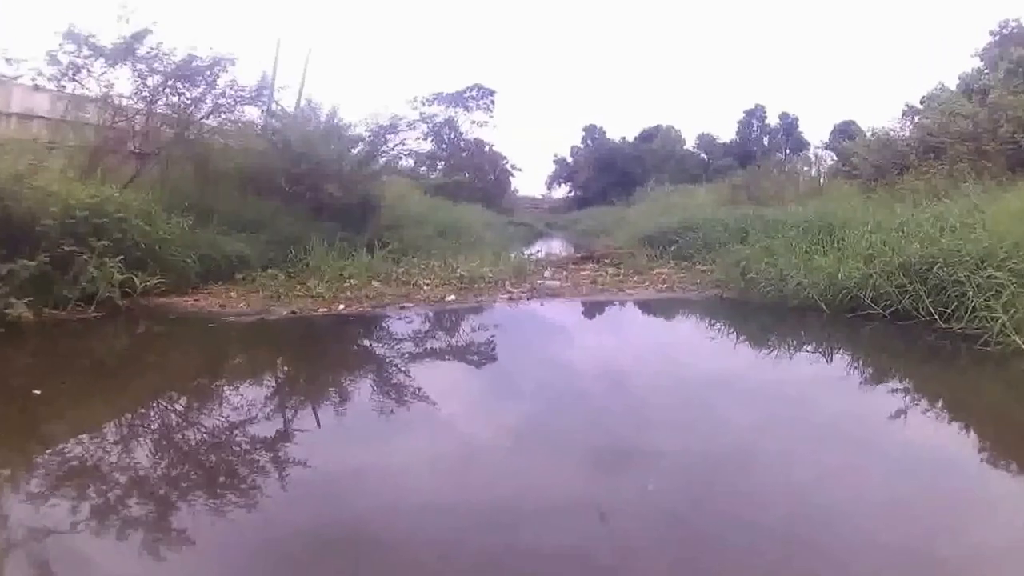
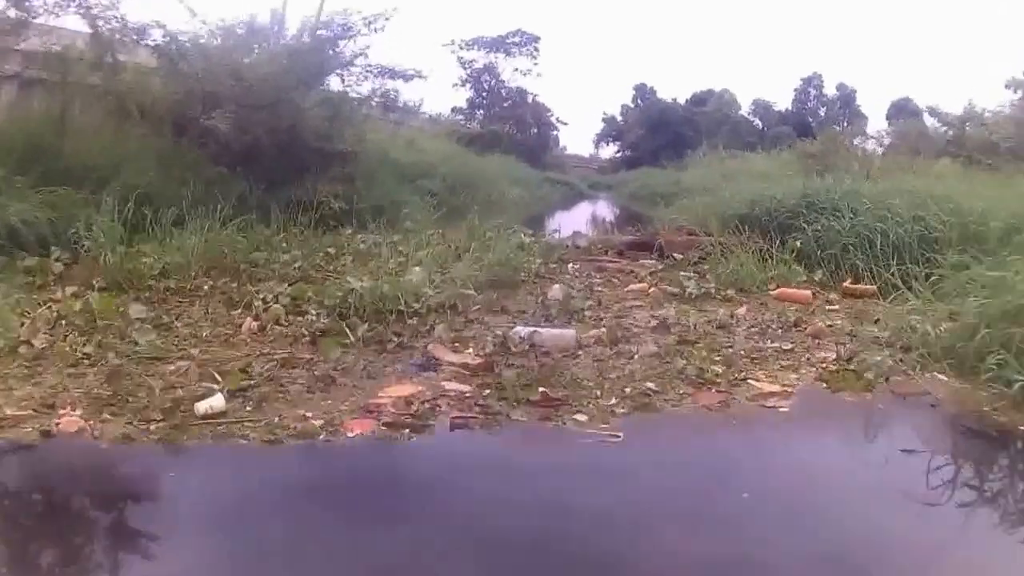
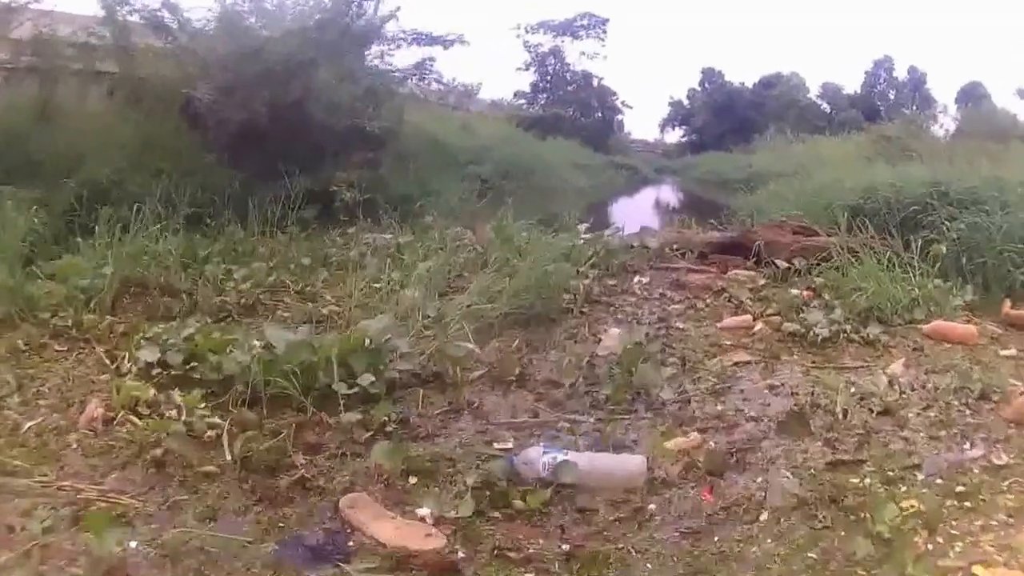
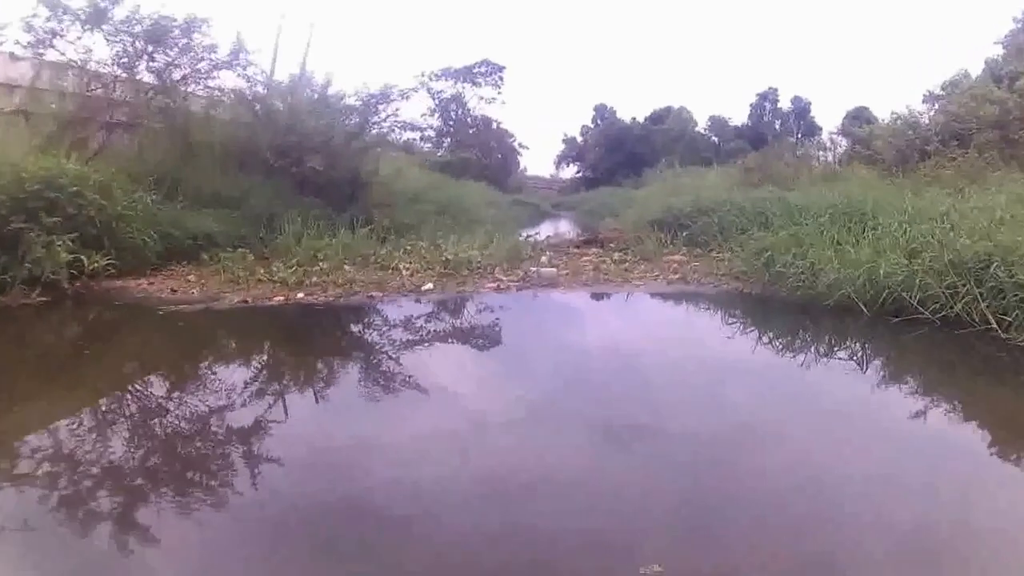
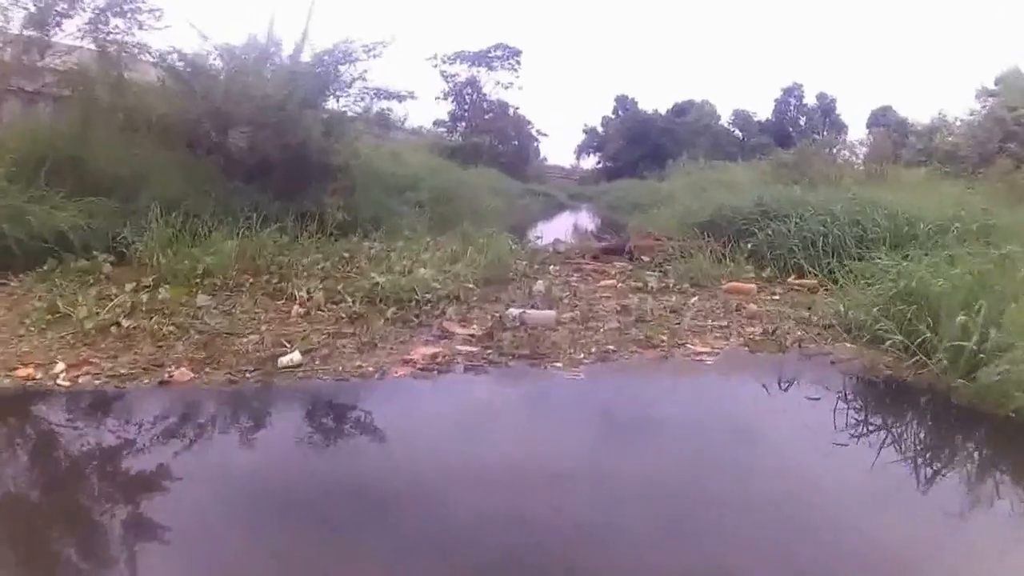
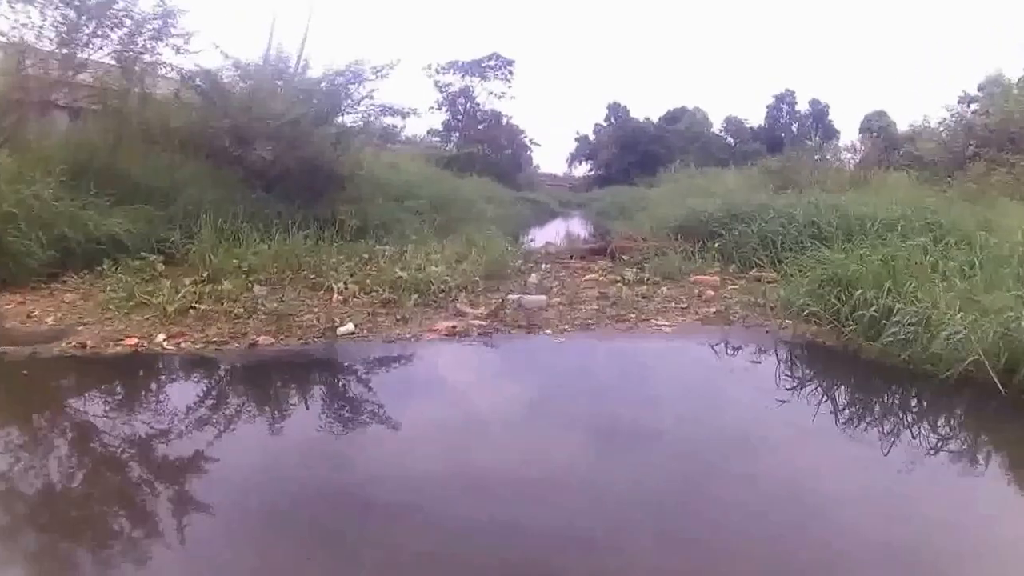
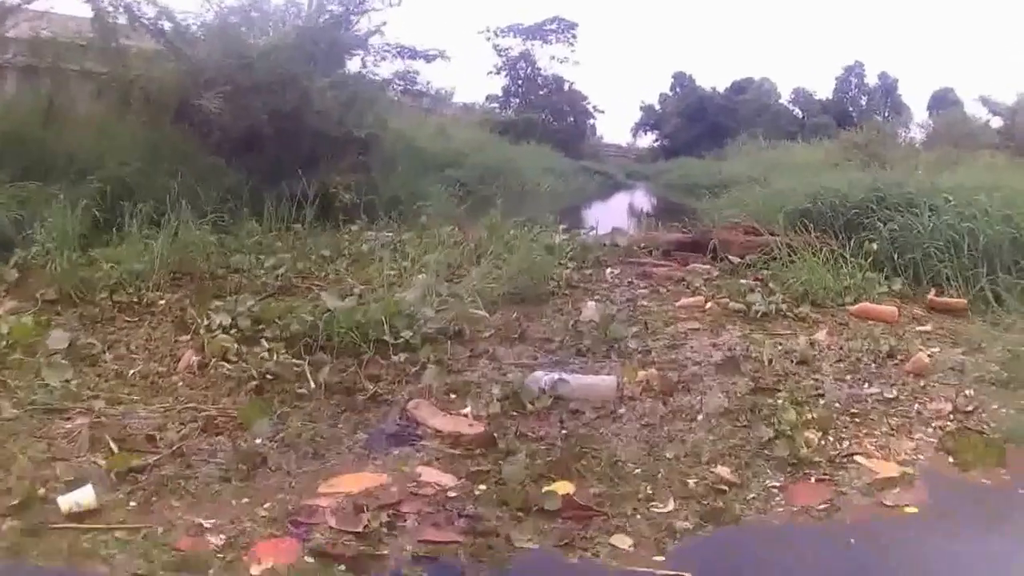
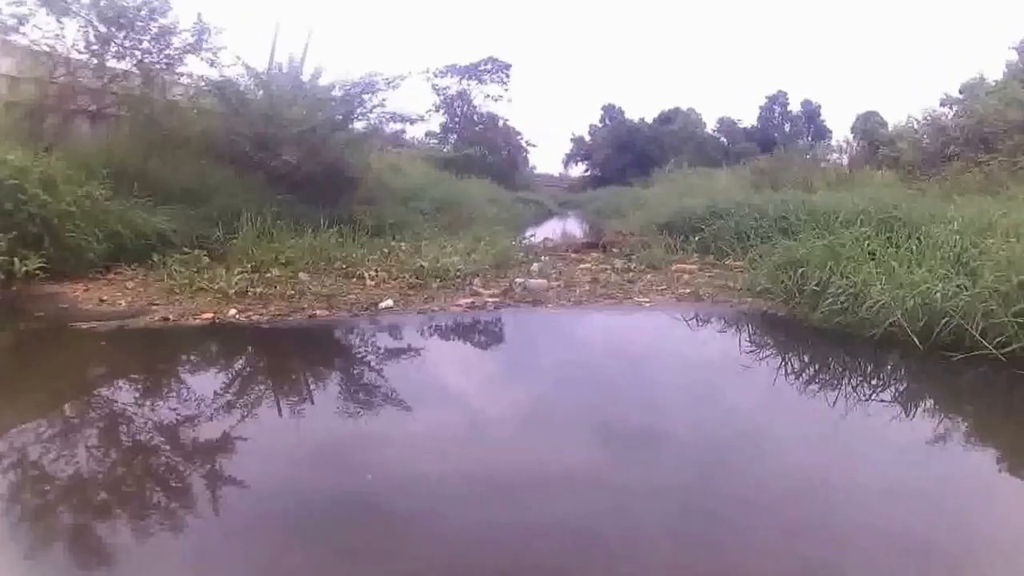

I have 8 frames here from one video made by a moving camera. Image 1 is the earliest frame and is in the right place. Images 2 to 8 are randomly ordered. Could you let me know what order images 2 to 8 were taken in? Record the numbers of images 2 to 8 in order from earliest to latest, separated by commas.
4, 8, 6, 5, 2, 7, 3
